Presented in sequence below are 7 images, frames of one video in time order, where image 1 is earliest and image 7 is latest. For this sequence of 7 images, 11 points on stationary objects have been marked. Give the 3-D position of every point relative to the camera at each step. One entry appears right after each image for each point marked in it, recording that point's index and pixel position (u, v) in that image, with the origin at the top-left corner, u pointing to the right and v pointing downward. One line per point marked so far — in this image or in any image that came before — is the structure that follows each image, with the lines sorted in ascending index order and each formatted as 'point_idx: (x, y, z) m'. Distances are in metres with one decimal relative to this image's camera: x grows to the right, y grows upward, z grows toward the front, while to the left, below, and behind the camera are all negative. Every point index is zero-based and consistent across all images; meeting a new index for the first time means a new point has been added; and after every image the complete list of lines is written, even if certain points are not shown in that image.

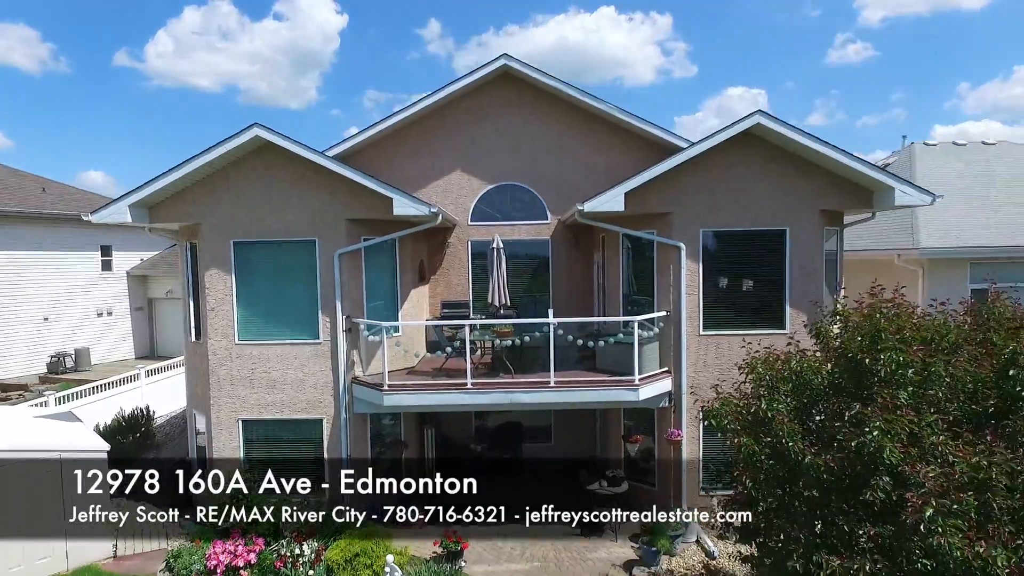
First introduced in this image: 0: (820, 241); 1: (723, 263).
0: (+4.5, +0.7, +9.4) m
1: (+3.1, +0.4, +9.5) m
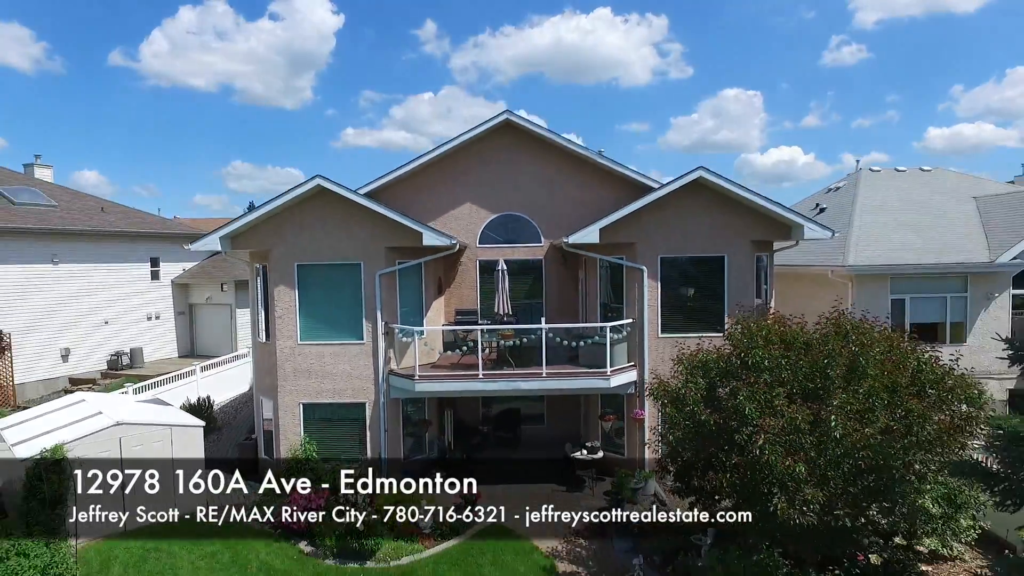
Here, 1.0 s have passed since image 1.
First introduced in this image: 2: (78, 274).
0: (+4.5, +0.4, +12.2) m
1: (+3.1, +0.2, +12.3) m
2: (-13.1, +0.5, +19.4) m
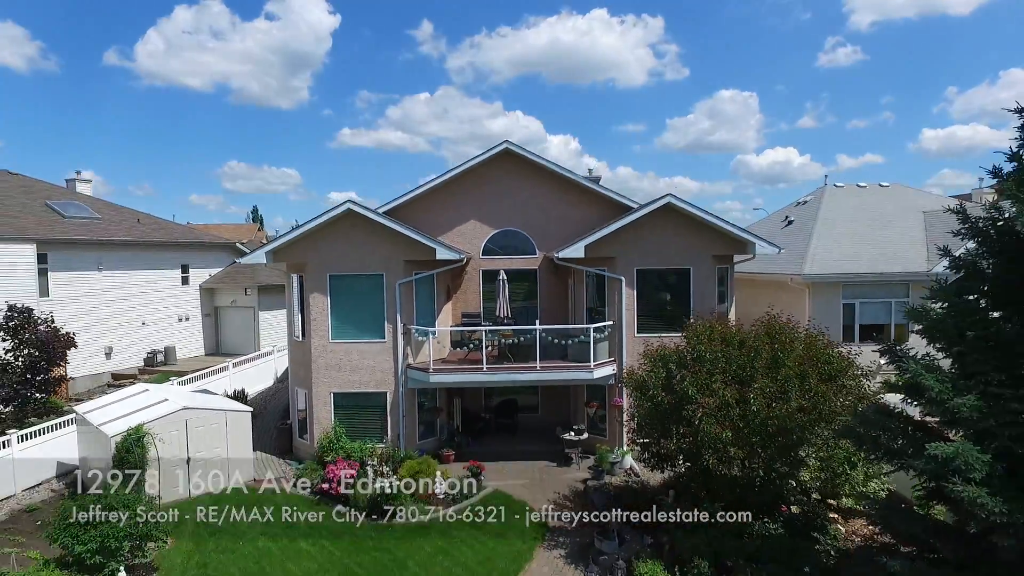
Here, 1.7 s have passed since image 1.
0: (+4.5, +0.3, +14.4) m
1: (+3.1, 0.0, +14.5) m
2: (-13.2, +0.3, +21.6) m
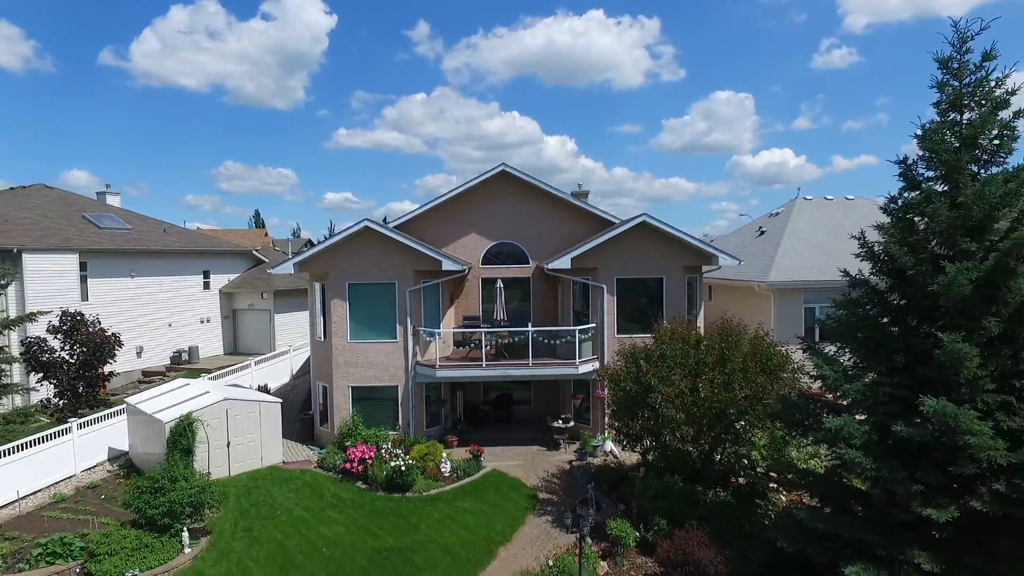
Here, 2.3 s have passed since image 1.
0: (+4.4, +0.1, +16.5) m
1: (+3.0, -0.2, +16.7) m
2: (-13.3, +0.1, +23.6) m
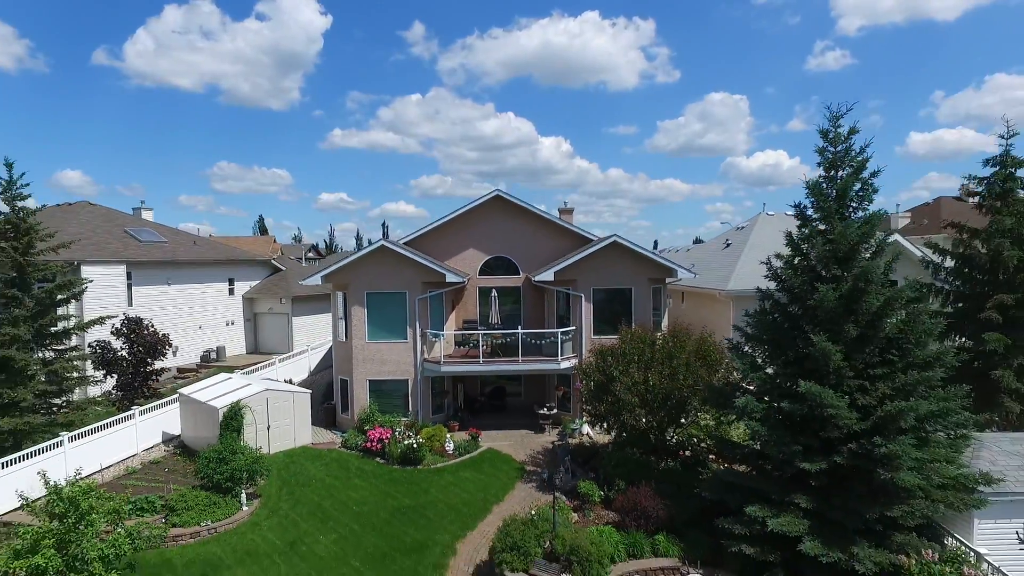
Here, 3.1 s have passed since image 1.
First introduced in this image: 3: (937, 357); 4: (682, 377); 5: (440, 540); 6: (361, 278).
0: (+4.2, -0.2, +19.6) m
1: (+2.8, -0.4, +19.7) m
2: (-13.6, -0.1, +26.5) m
3: (+7.6, -1.2, +11.5) m
4: (+3.8, -2.0, +14.5) m
5: (-1.5, -5.4, +13.6) m
6: (-4.6, +0.3, +19.5) m
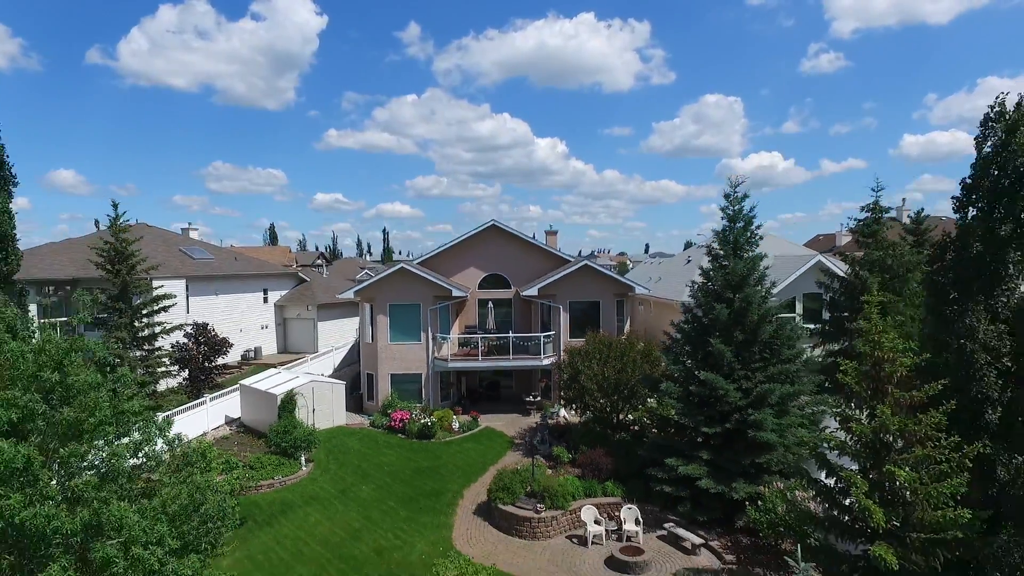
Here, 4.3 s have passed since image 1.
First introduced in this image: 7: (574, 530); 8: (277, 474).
0: (+3.9, -0.7, +24.7) m
1: (+2.5, -0.9, +24.8) m
2: (-13.9, -0.6, +31.4) m
3: (+7.3, -1.7, +16.6) m
4: (+3.6, -2.5, +19.5) m
5: (-1.8, -5.8, +18.6) m
6: (-4.9, -0.2, +24.5) m
7: (+1.6, -6.1, +16.2) m
8: (-6.9, -5.5, +18.8) m
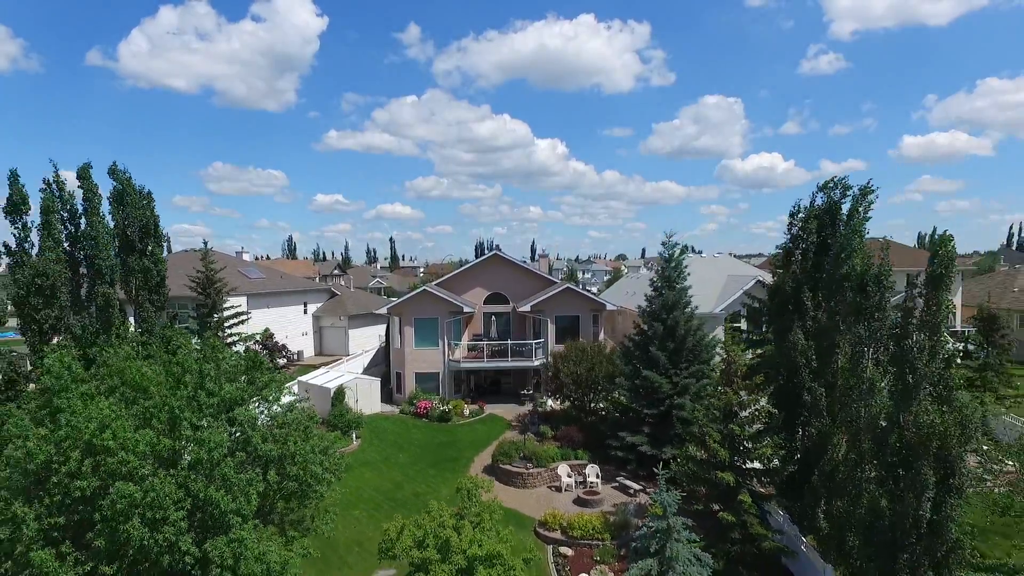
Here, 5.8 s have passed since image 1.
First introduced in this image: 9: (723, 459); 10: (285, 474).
0: (+3.8, -1.5, +31.4) m
1: (+2.4, -1.8, +31.5) m
2: (-14.0, -1.5, +38.2) m
3: (+7.2, -2.5, +23.3) m
4: (+3.5, -3.3, +26.3) m
5: (-1.9, -6.7, +25.4) m
6: (-5.0, -1.0, +31.2) m
7: (+1.5, -7.0, +22.9) m
8: (-7.0, -6.3, +25.6) m
9: (+5.5, -4.5, +16.7) m
10: (-5.2, -4.2, +14.5) m
